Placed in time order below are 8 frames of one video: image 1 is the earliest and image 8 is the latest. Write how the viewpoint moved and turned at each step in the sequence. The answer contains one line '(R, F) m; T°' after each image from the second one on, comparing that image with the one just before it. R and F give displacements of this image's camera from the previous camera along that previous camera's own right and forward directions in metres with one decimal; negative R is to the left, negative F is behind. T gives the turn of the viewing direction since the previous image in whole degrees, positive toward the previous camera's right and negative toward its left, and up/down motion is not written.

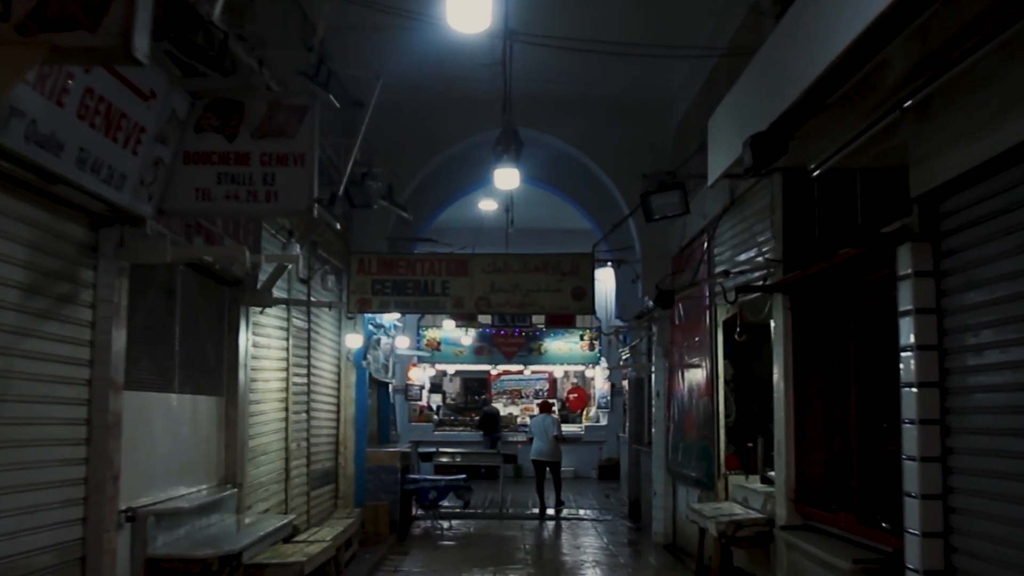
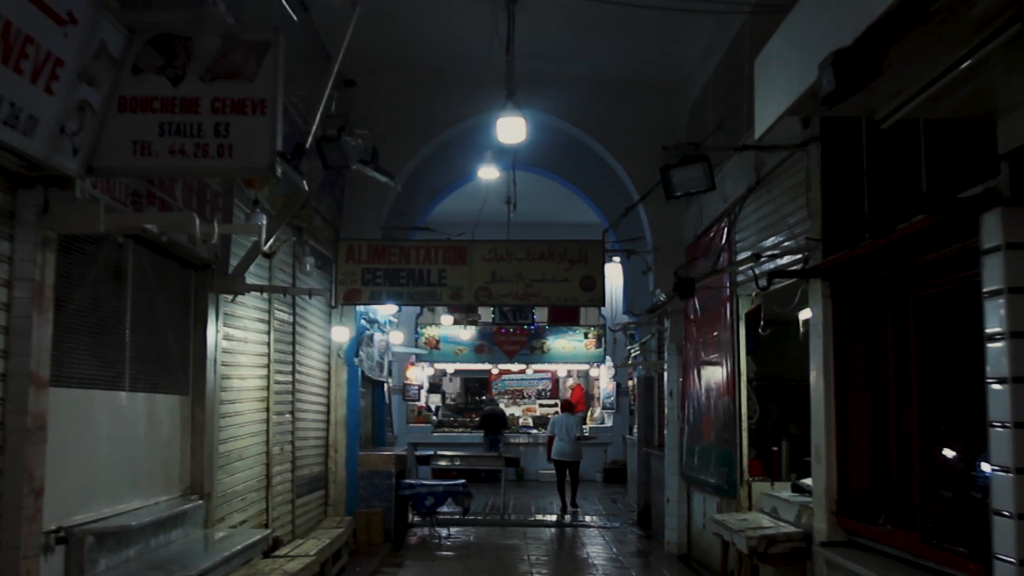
(0.0, +0.8) m; 0°
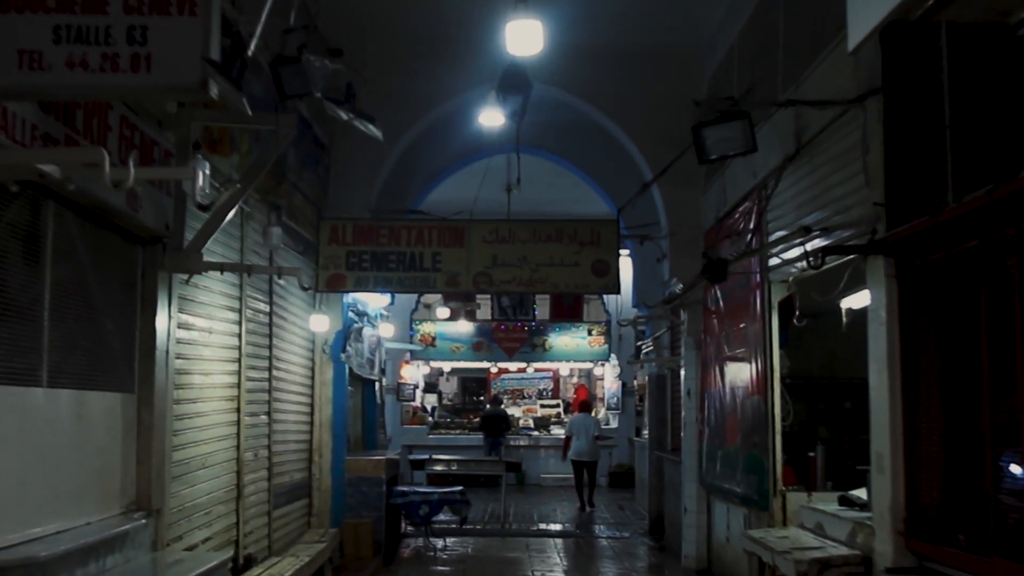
(0.0, +0.9) m; 0°
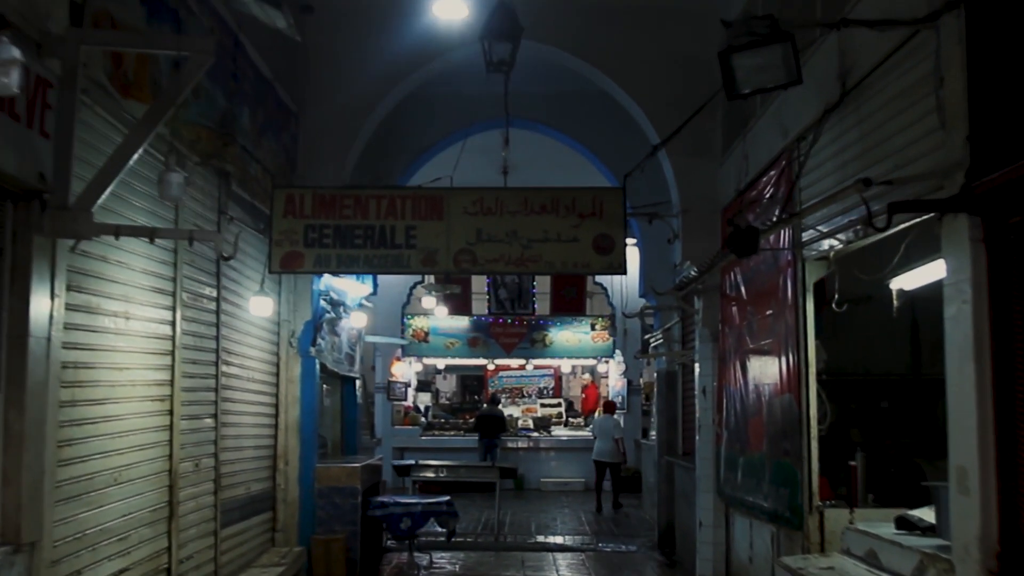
(+0.1, +1.1) m; 0°
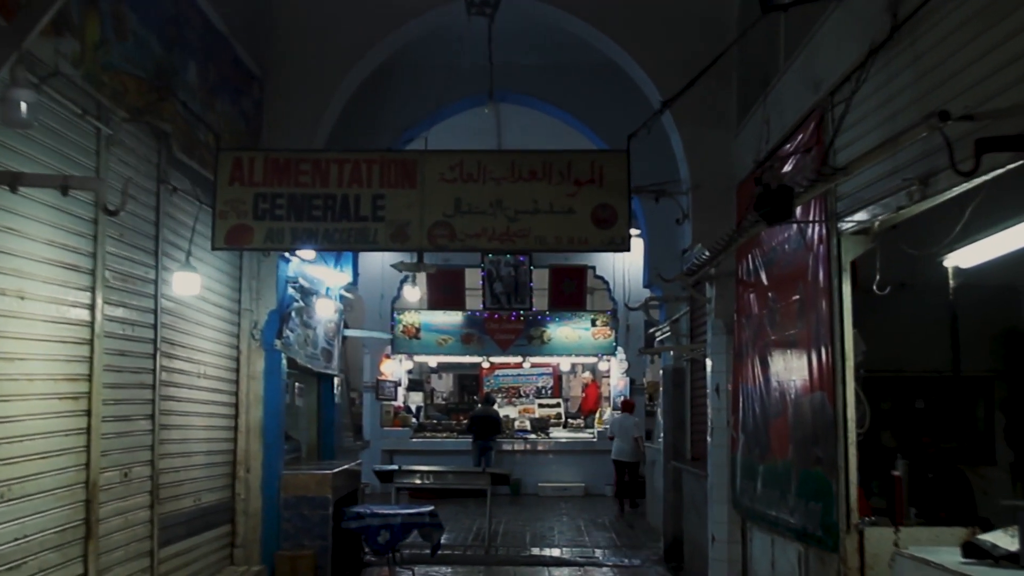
(+0.1, +0.9) m; 0°
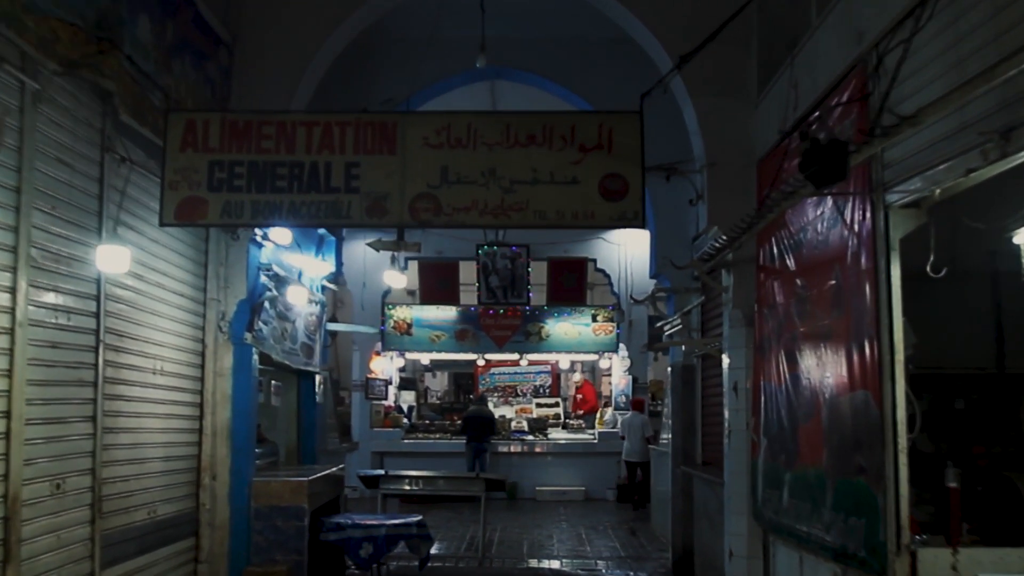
(0.0, +0.7) m; 0°
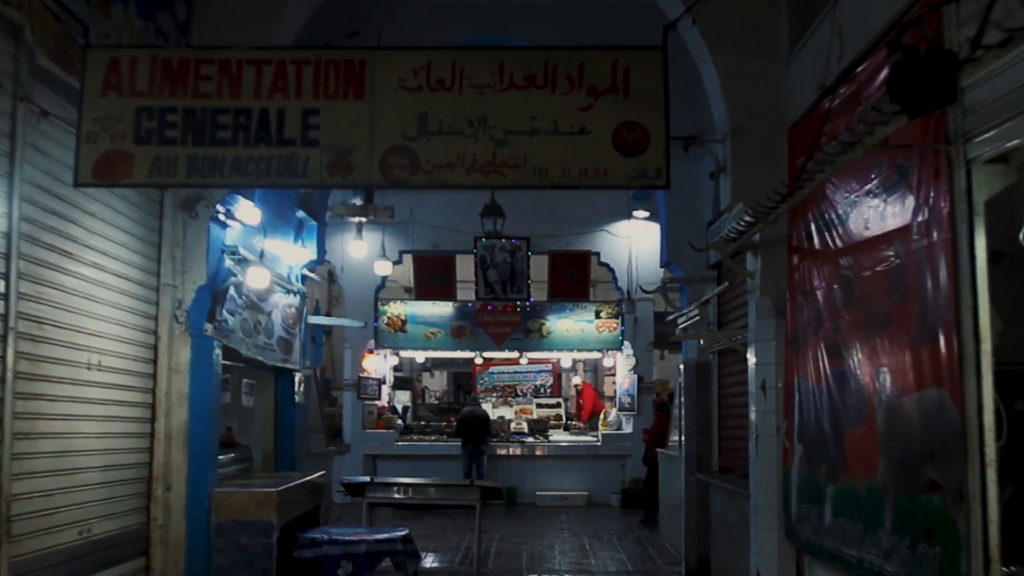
(0.0, +0.8) m; 0°
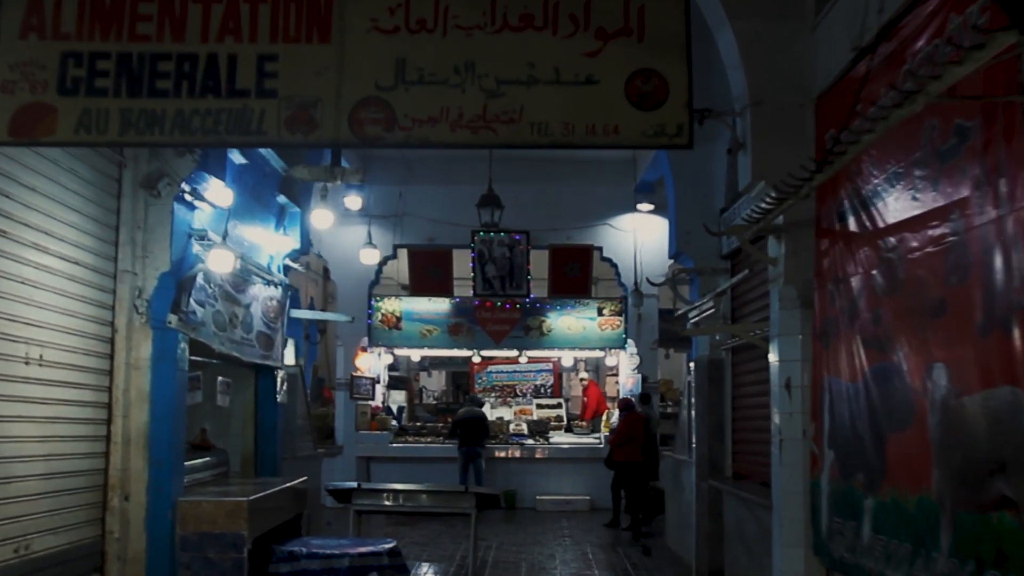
(0.0, +0.6) m; 0°
